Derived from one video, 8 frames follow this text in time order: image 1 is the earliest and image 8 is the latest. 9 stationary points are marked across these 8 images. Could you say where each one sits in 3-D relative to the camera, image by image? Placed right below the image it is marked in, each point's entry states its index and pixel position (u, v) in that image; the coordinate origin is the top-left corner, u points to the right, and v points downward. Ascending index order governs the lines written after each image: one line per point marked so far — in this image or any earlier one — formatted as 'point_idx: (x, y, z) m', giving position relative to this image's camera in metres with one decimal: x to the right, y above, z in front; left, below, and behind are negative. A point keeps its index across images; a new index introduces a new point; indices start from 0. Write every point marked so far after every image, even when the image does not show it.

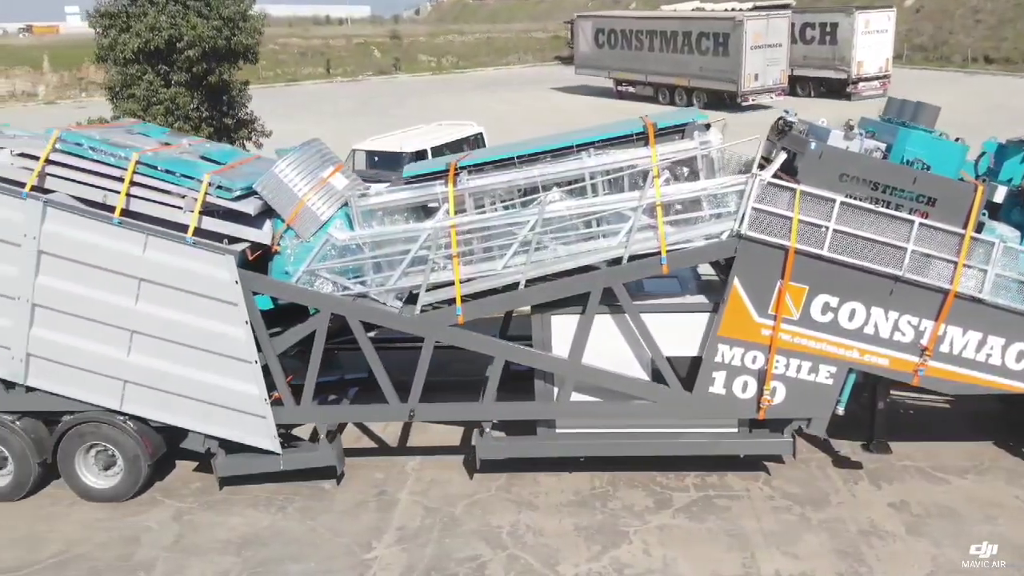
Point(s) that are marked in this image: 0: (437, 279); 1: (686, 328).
0: (-0.6, +0.1, +6.5) m
1: (+1.3, -0.3, +6.6) m
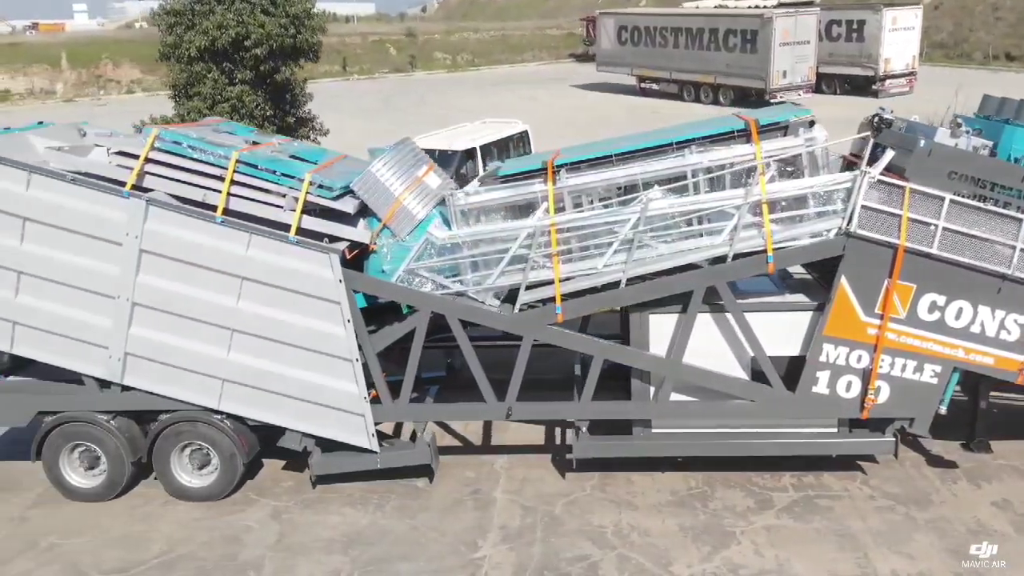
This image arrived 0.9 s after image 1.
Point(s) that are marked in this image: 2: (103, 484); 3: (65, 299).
0: (+0.2, +0.1, +6.5) m
1: (+2.0, -0.3, +6.5) m
2: (-3.1, -1.5, +7.0) m
3: (-3.2, -0.1, +6.6) m
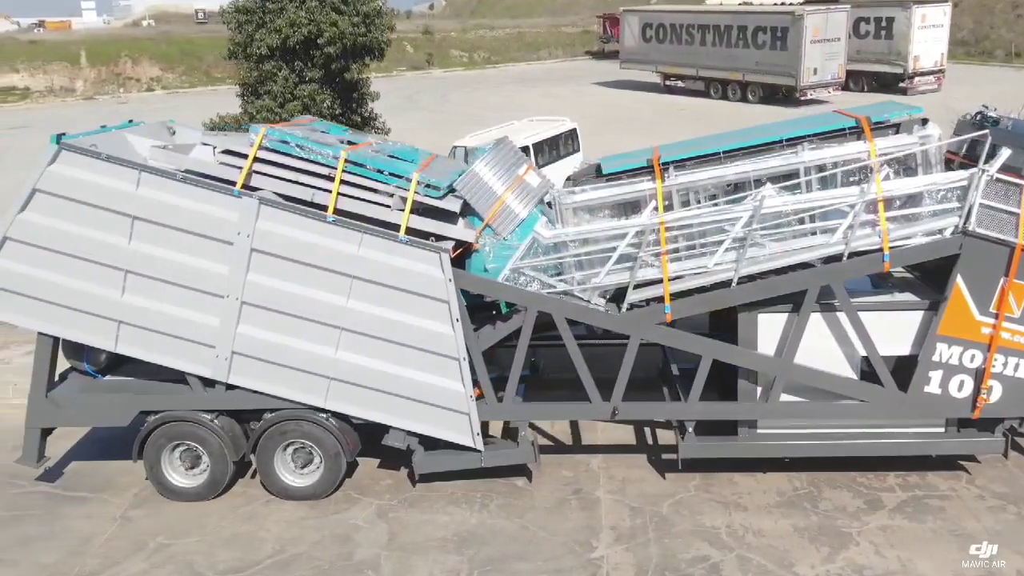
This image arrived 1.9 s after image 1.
0: (+1.0, +0.1, +6.5) m
1: (+2.8, -0.3, +6.5) m
2: (-2.3, -1.5, +7.0) m
3: (-2.4, -0.1, +6.6) m
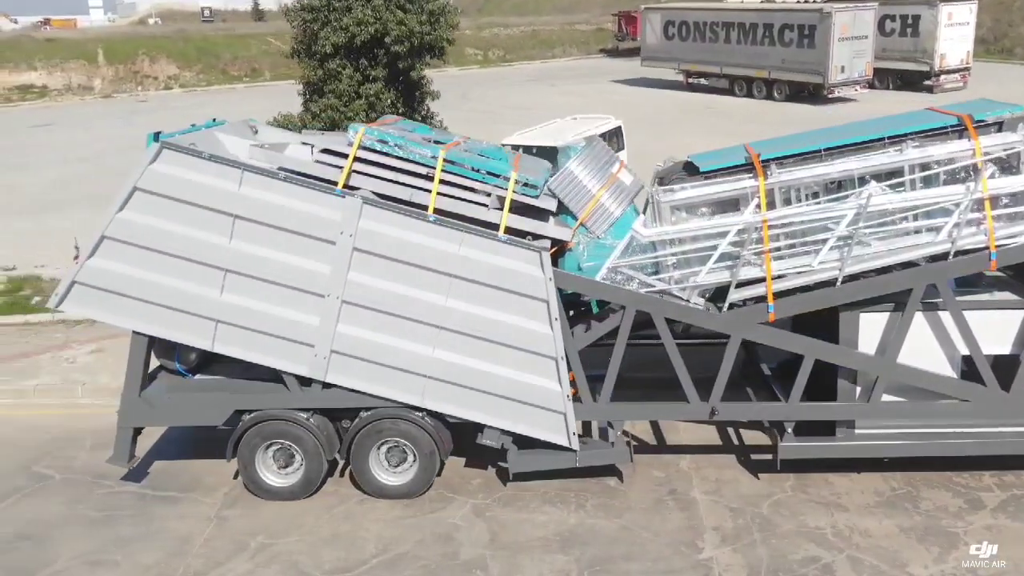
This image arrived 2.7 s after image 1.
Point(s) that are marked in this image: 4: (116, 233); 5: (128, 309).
0: (+1.7, +0.1, +6.5) m
1: (+3.5, -0.3, +6.5) m
2: (-1.6, -1.5, +6.9) m
3: (-1.7, -0.1, +6.6) m
4: (-2.8, +0.4, +6.5) m
5: (-2.9, -0.1, +6.7) m
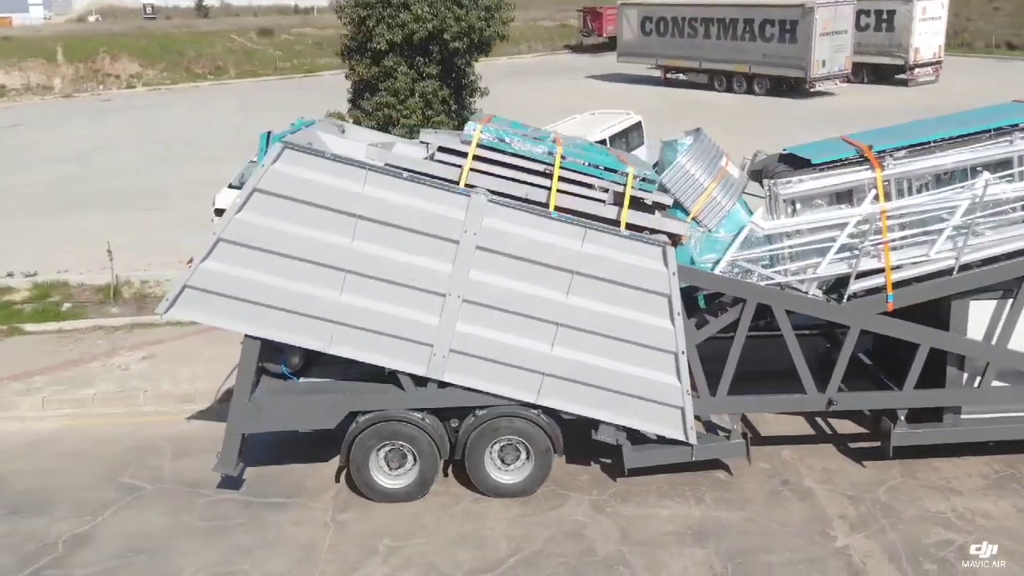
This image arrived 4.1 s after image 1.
0: (+2.5, +0.2, +6.6) m
1: (+4.4, -0.2, +6.7) m
2: (-0.7, -1.5, +6.9) m
3: (-0.8, -0.1, +6.5) m
4: (-2.0, +0.4, +6.3) m
5: (-2.0, -0.2, +6.5) m
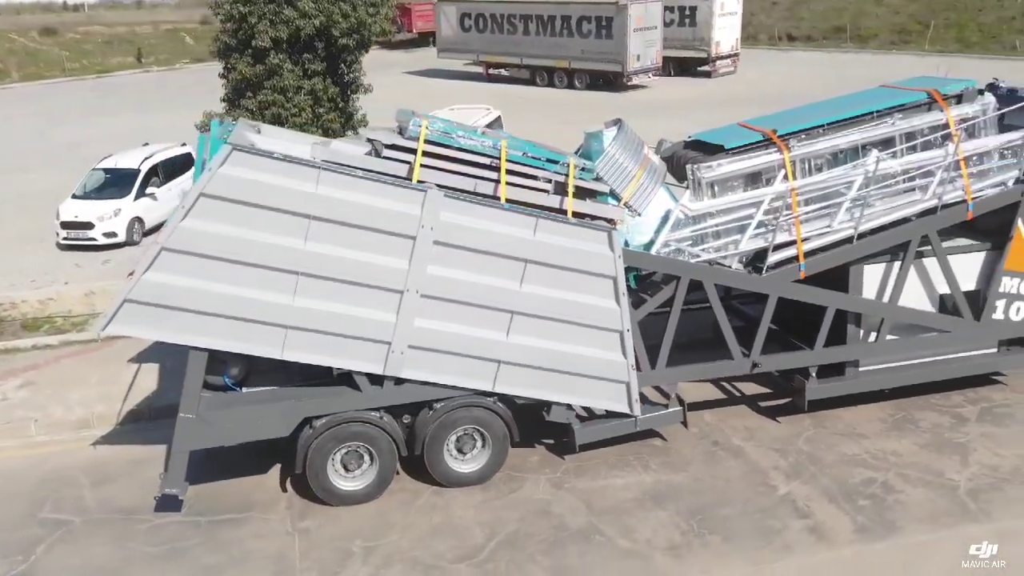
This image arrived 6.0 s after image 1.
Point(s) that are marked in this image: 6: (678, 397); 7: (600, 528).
0: (+2.1, +0.4, +7.2) m
1: (+3.9, +0.2, +7.8) m
2: (-1.0, -1.5, +6.9) m
3: (-1.1, -0.1, +6.4) m
4: (-2.2, +0.3, +6.0) m
5: (-2.3, -0.2, +6.2) m
6: (+1.4, -0.9, +7.5) m
7: (+0.6, -1.7, +6.4) m
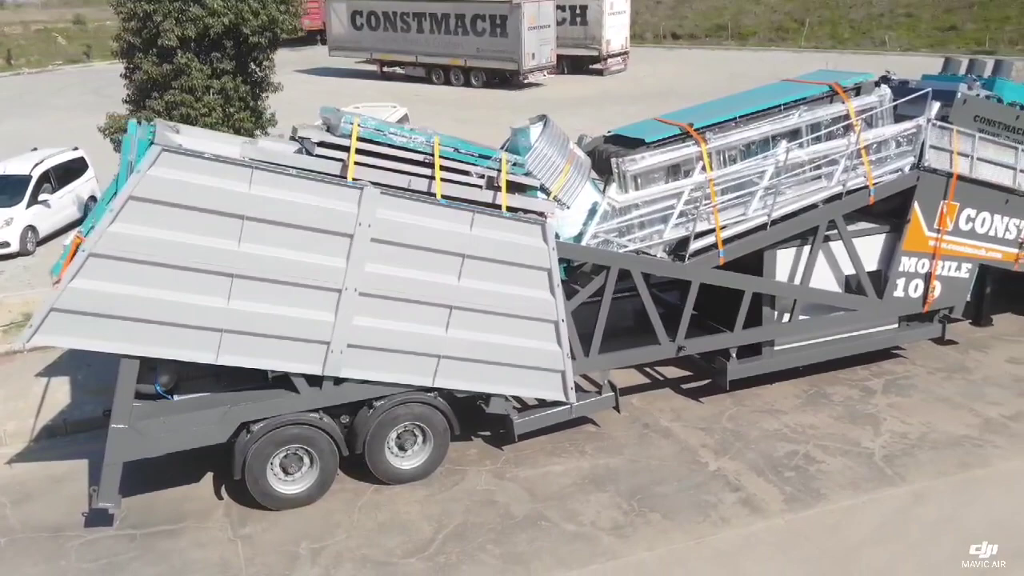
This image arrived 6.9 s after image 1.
0: (+1.5, +0.5, +7.5) m
1: (+3.3, +0.4, +8.3) m
2: (-1.5, -1.5, +6.8) m
3: (-1.6, -0.1, +6.4) m
4: (-2.6, +0.3, +5.8) m
5: (-2.7, -0.3, +6.0) m
6: (+0.8, -0.8, +7.7) m
7: (+0.2, -1.6, +6.6) m
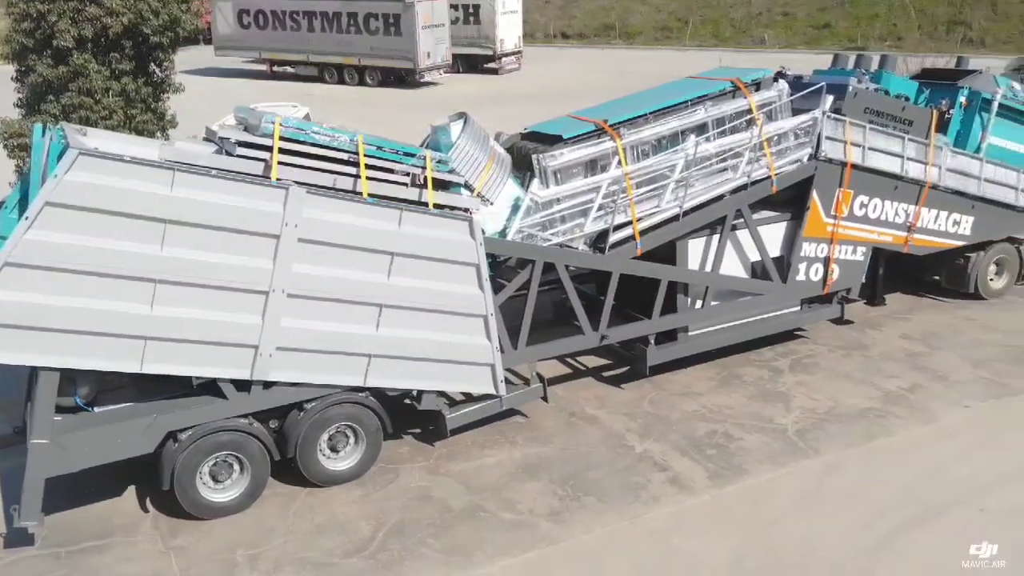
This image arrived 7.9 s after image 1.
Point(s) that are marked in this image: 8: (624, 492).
0: (+0.9, +0.6, +7.8) m
1: (+2.5, +0.5, +8.7) m
2: (-2.0, -1.5, +6.7) m
3: (-2.1, -0.1, +6.3) m
4: (-3.0, +0.2, +5.6) m
5: (-3.1, -0.3, +5.8) m
6: (+0.2, -0.8, +7.9) m
7: (-0.2, -1.6, +6.7) m
8: (+0.8, -1.5, +6.8) m
